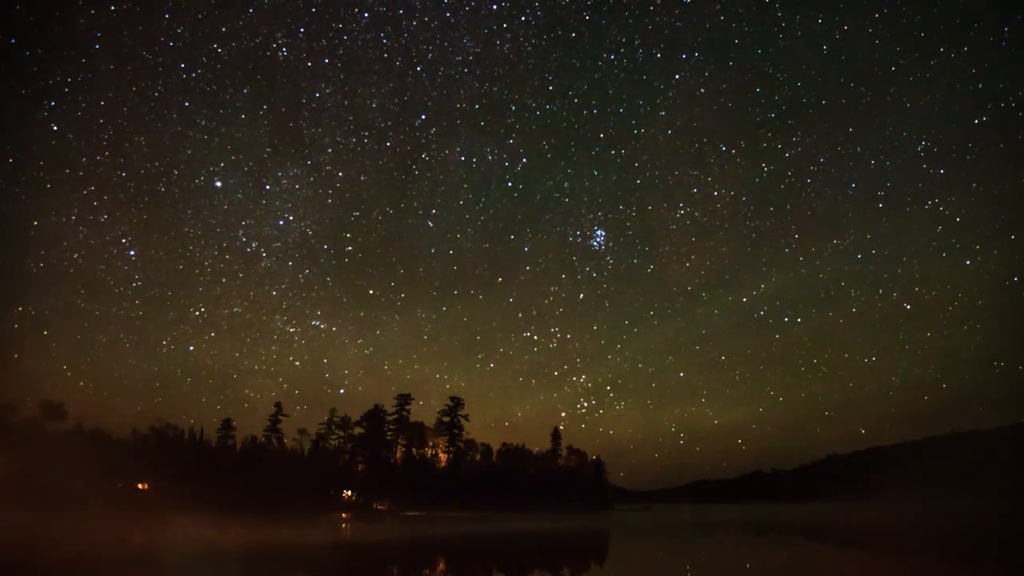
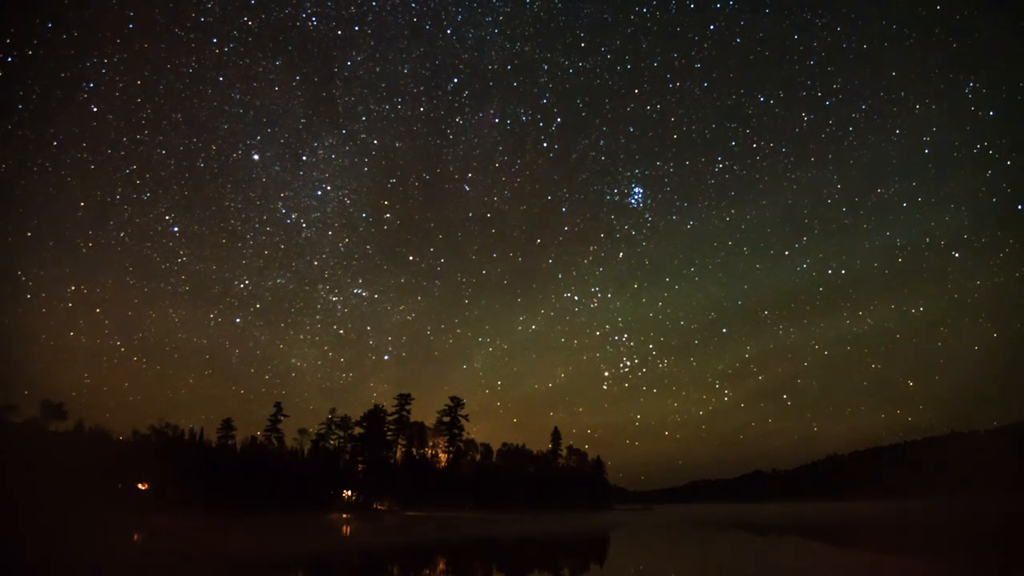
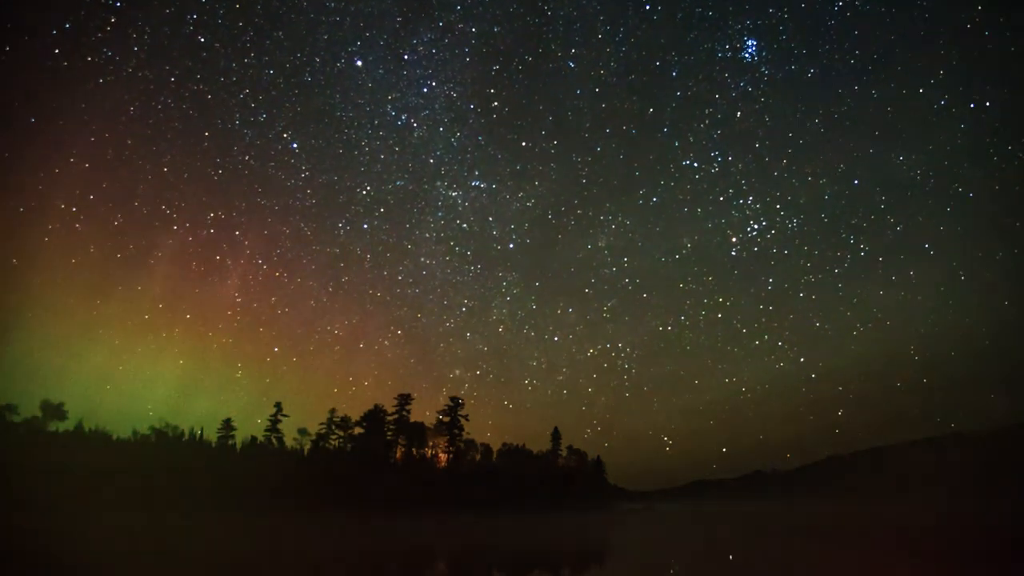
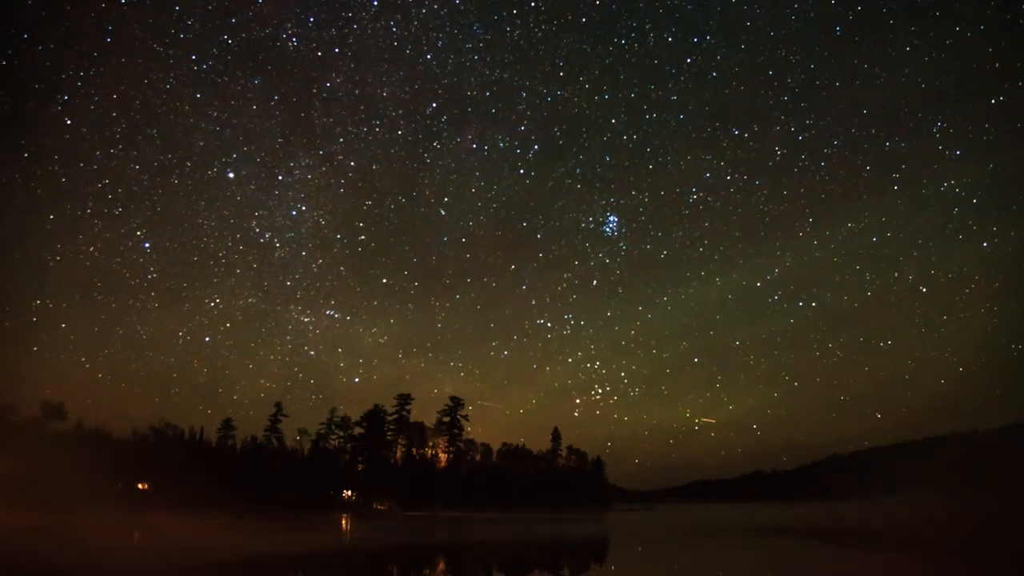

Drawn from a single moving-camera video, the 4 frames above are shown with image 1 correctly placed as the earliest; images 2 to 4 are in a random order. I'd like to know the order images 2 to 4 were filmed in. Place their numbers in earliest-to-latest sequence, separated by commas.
4, 2, 3
